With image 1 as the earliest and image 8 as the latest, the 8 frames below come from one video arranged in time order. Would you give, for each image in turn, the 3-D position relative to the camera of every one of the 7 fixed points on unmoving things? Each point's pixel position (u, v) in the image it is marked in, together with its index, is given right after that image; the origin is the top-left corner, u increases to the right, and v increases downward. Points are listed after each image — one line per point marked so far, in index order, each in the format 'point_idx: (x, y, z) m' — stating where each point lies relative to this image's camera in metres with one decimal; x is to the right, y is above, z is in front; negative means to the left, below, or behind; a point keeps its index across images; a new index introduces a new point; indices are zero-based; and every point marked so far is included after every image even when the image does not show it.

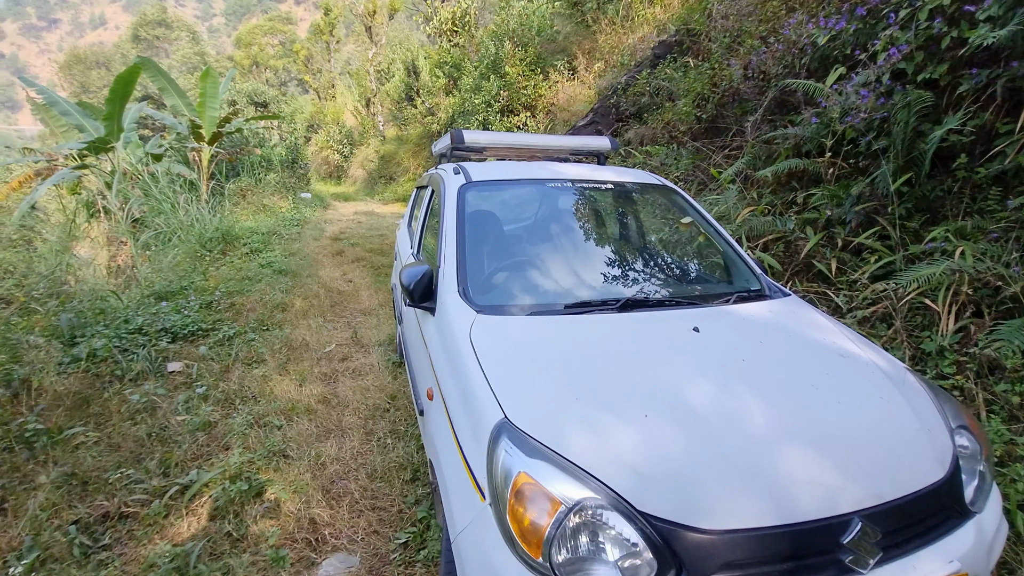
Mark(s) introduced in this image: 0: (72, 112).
0: (-8.0, +3.2, +9.1) m
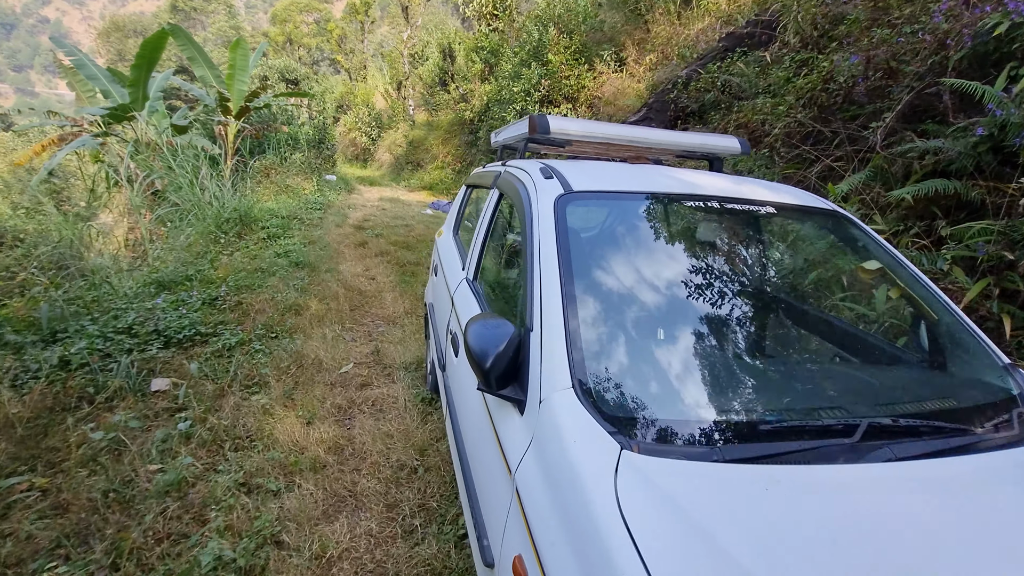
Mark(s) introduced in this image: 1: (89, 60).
0: (-7.2, +3.7, +8.7) m
1: (-7.4, +4.0, +8.7) m
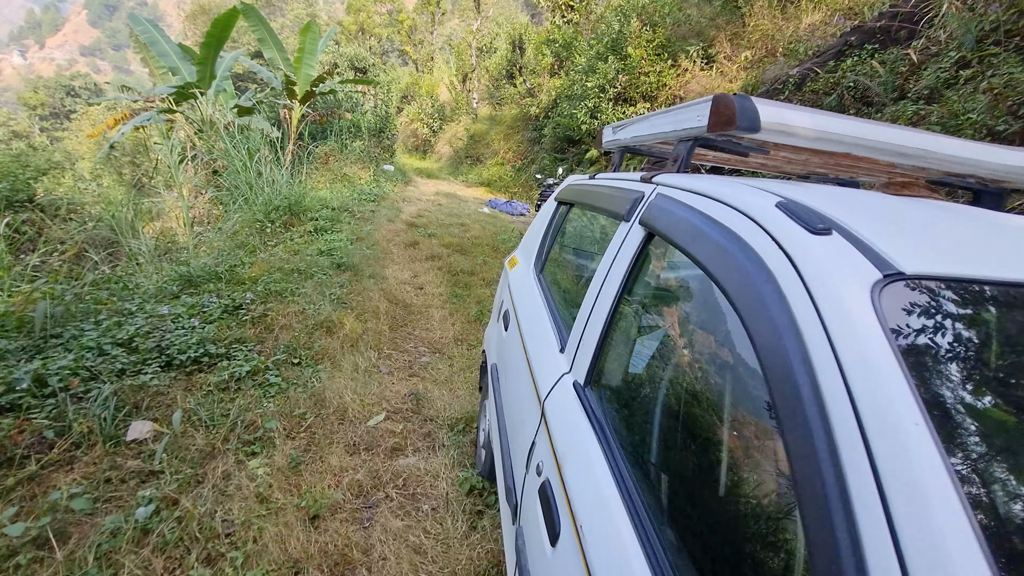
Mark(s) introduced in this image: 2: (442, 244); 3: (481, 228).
0: (-6.0, +4.1, +8.7) m
1: (-6.1, +4.4, +8.7) m
2: (-0.7, +0.5, +5.3) m
3: (-0.4, +0.8, +7.0) m
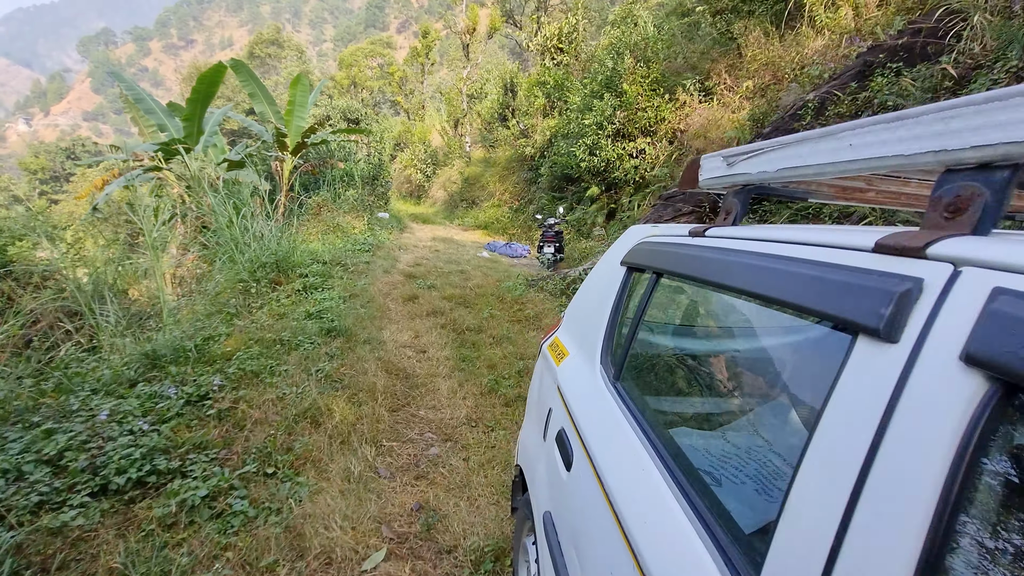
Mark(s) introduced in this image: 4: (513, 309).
0: (-6.1, +3.0, +8.5) m
1: (-6.3, +3.3, +8.6) m
2: (-0.7, -0.1, +4.9) m
3: (-0.4, +0.2, +6.5) m
4: (0.0, -0.2, +4.6) m
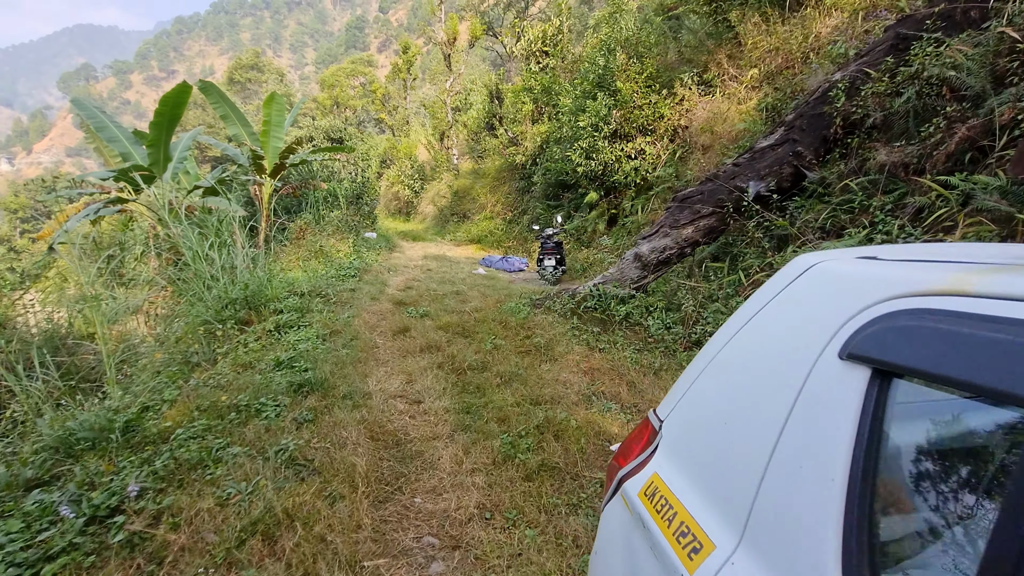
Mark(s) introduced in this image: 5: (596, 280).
0: (-6.2, +2.4, +7.9) m
1: (-6.4, +2.6, +8.0) m
2: (-0.6, -0.3, +4.3) m
3: (-0.4, -0.1, +5.9) m
4: (+0.1, -0.4, +4.0) m
5: (+0.8, +0.1, +4.9) m
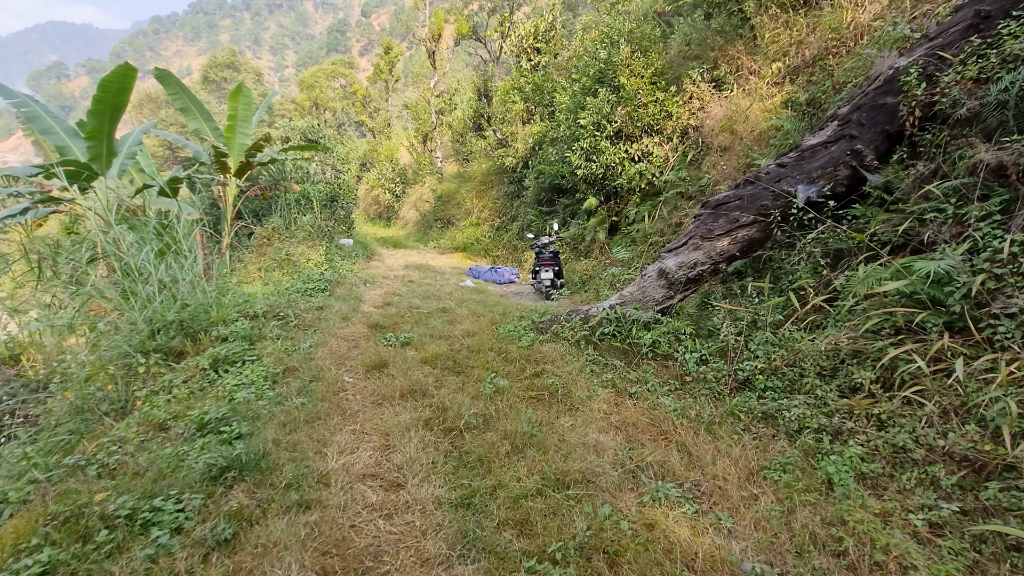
0: (-6.3, +2.2, +6.9) m
1: (-6.5, +2.5, +6.9) m
2: (-0.6, -0.5, +3.5) m
3: (-0.4, -0.3, +5.1) m
4: (+0.1, -0.6, +3.2) m
5: (+0.8, -0.1, +4.1) m
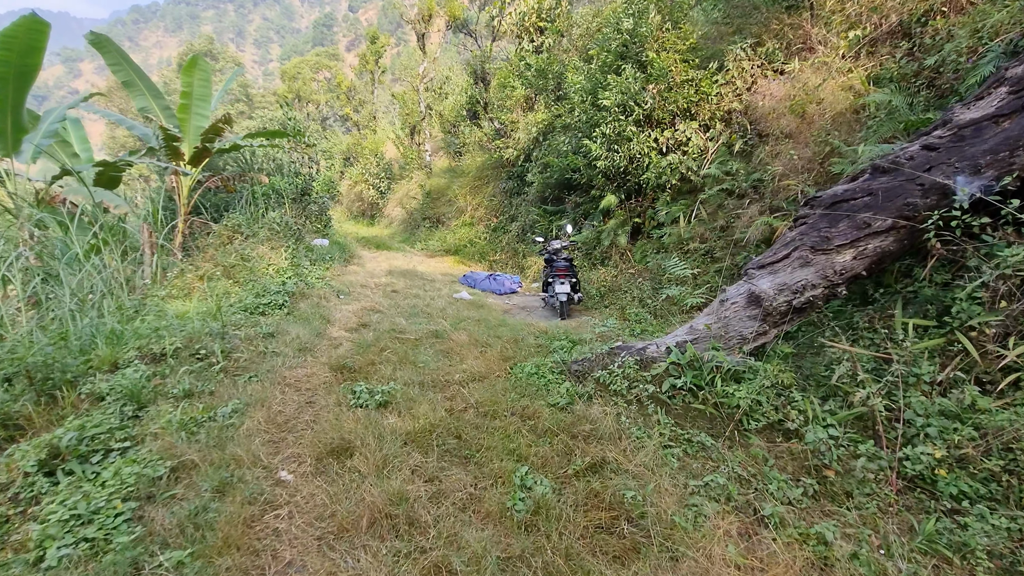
0: (-6.2, +2.1, +5.5) m
1: (-6.4, +2.4, +5.5) m
2: (-0.4, -0.7, +2.2) m
3: (-0.3, -0.4, +3.9) m
4: (+0.3, -0.7, +2.0) m
5: (+1.0, -0.3, +2.9) m
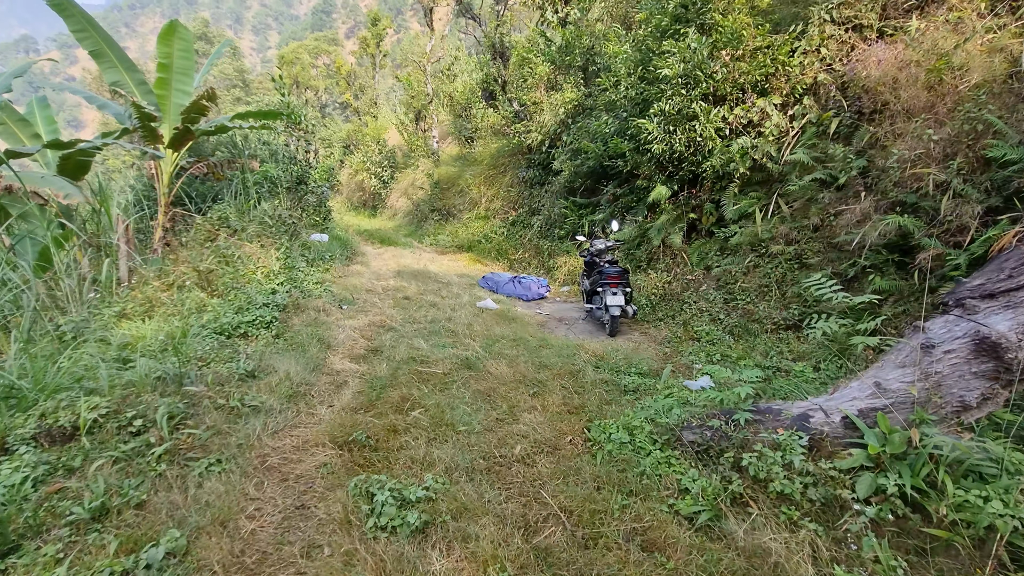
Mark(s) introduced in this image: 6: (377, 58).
0: (-5.9, +2.0, +4.5) m
1: (-6.1, +2.3, +4.5) m
2: (-0.1, -0.8, +1.3) m
3: (+0.1, -0.6, +2.9) m
4: (+0.6, -0.9, +1.1) m
5: (+1.3, -0.4, +2.0) m
6: (-5.1, +8.9, +18.7) m
